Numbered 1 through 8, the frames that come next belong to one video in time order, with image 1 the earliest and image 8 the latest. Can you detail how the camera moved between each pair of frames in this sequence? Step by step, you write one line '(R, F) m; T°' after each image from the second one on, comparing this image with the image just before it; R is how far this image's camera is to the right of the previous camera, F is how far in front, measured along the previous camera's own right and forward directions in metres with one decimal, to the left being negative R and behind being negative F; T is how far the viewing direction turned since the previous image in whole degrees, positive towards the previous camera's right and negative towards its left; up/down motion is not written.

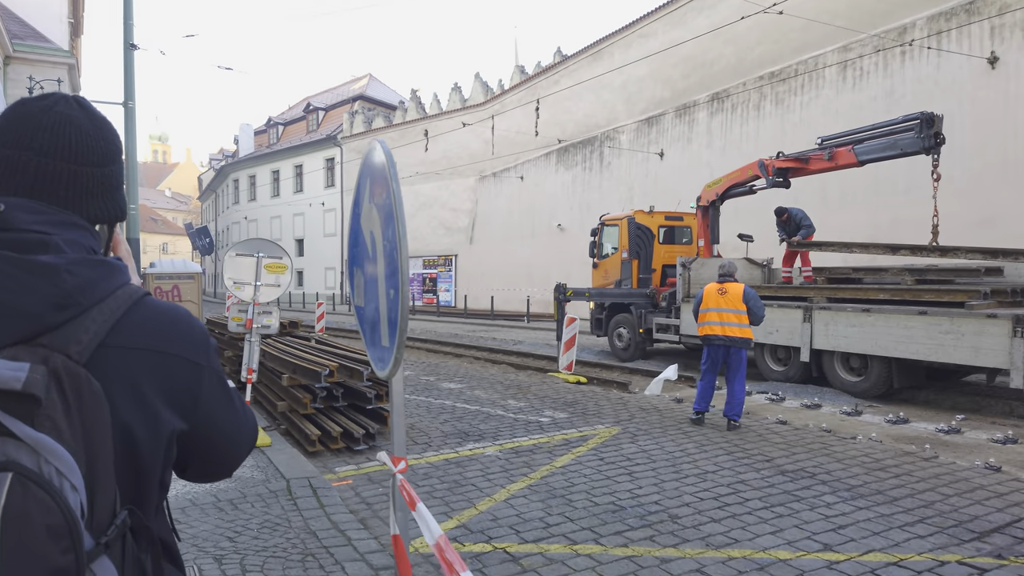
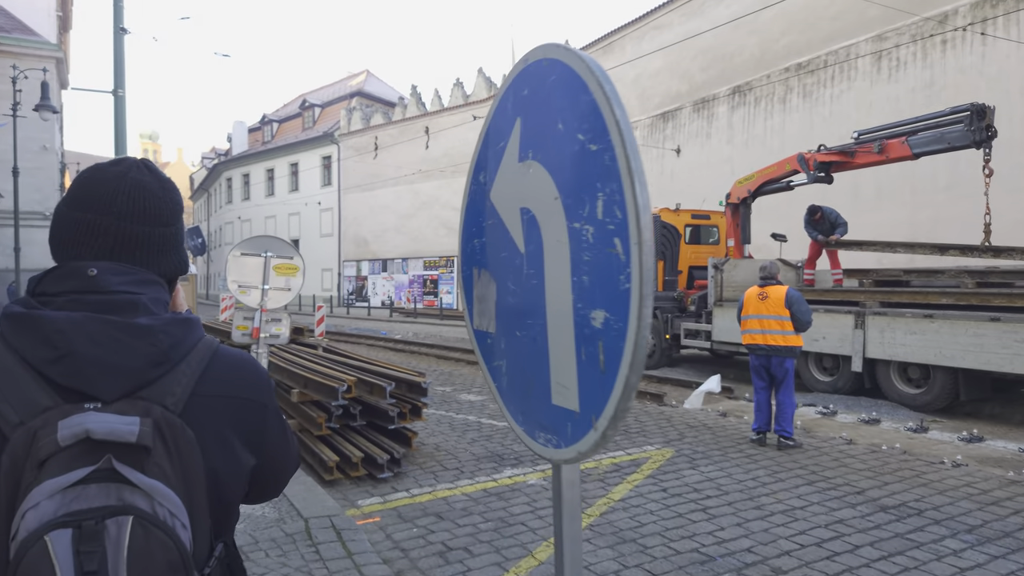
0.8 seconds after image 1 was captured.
(-0.4, +0.8) m; 0°
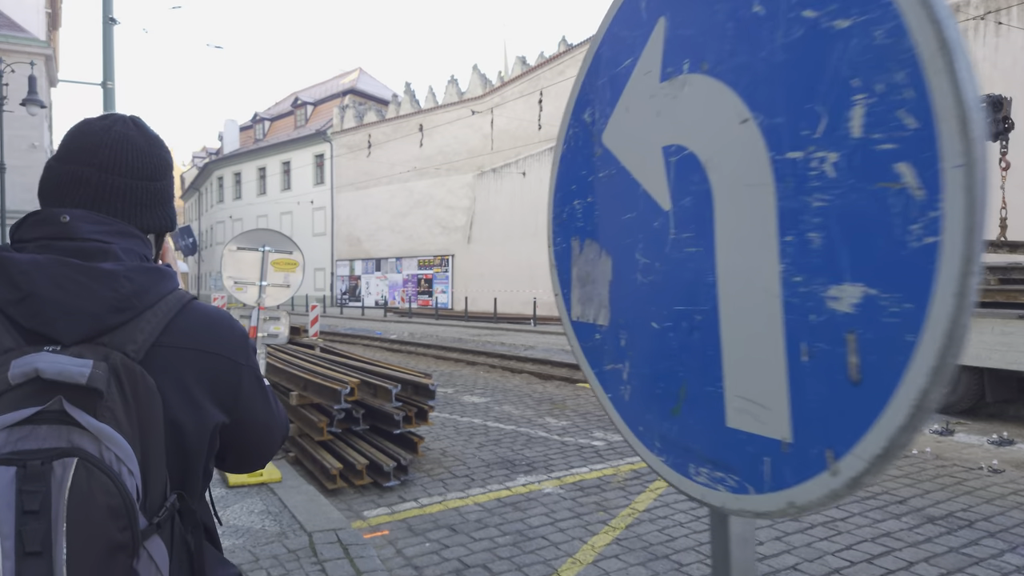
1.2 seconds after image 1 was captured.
(-0.2, +0.3) m; +1°
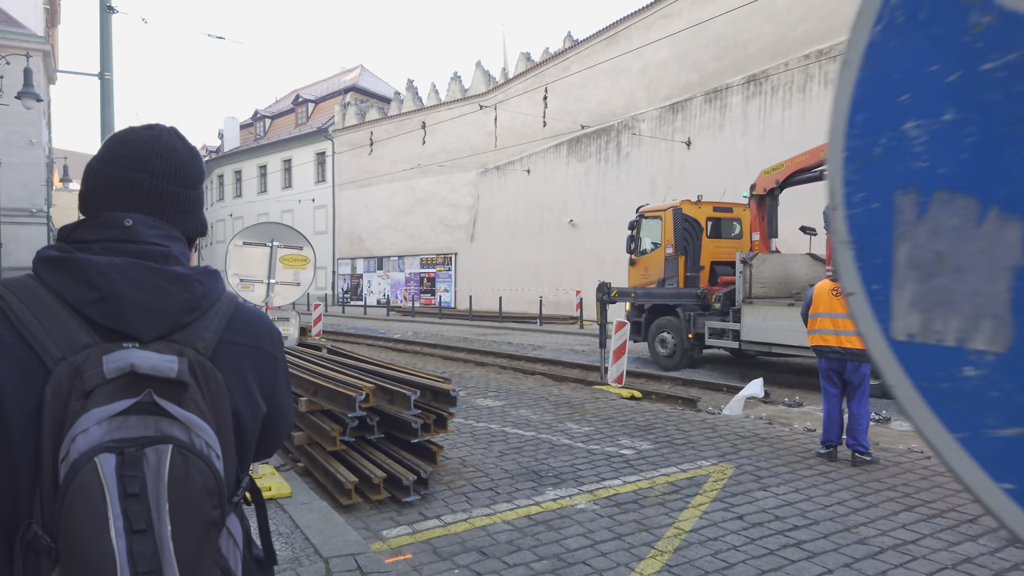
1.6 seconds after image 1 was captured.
(-0.2, +0.4) m; 0°
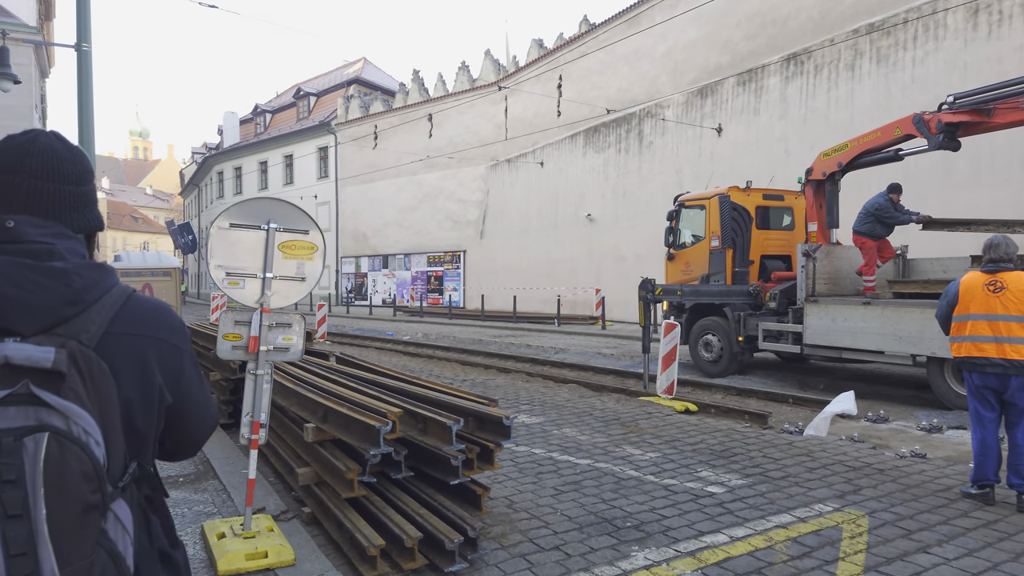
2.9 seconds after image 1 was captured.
(-0.4, +1.3) m; 0°
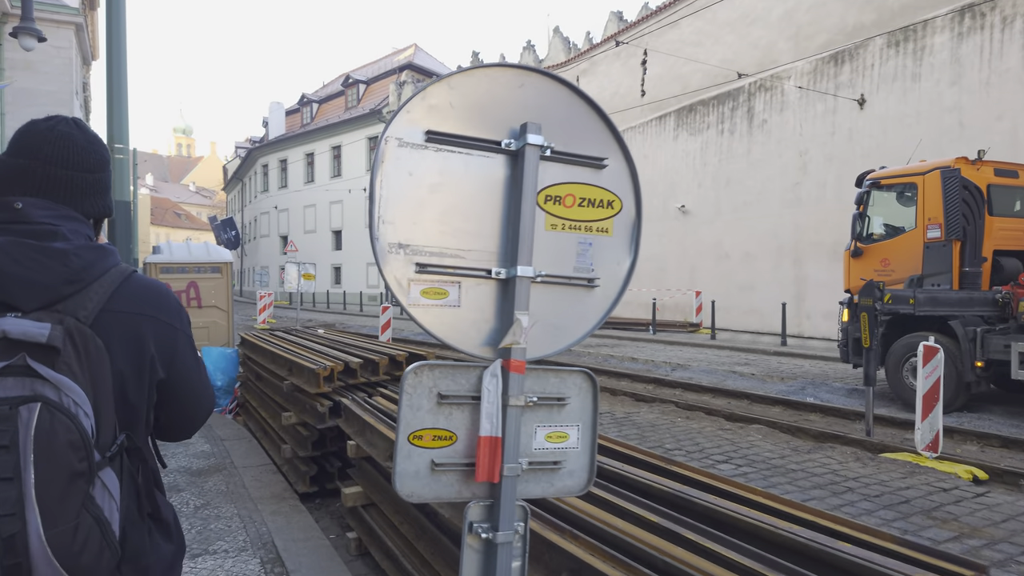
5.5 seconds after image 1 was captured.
(-1.3, +2.5) m; -3°
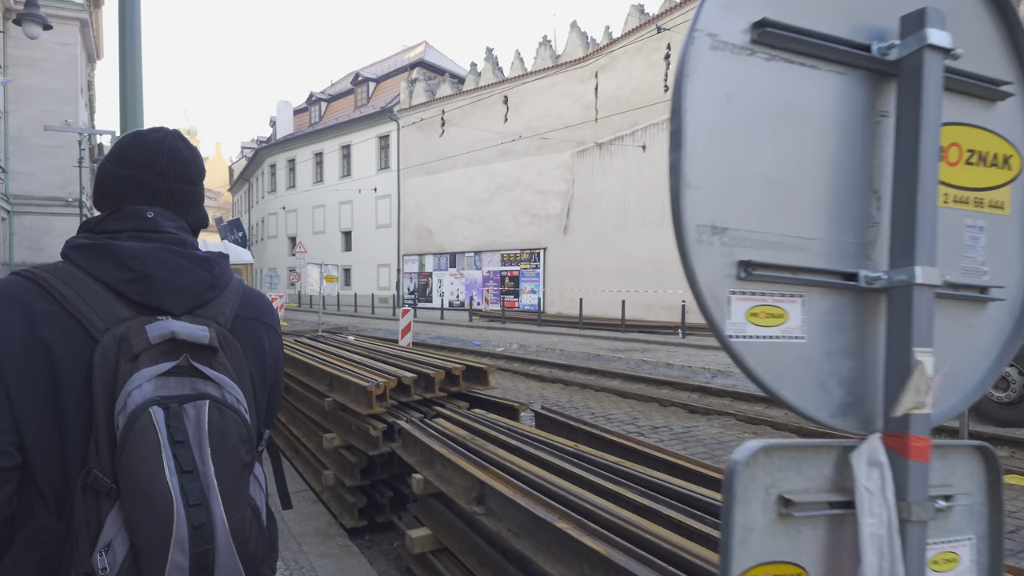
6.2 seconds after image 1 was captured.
(-0.5, +0.7) m; 0°
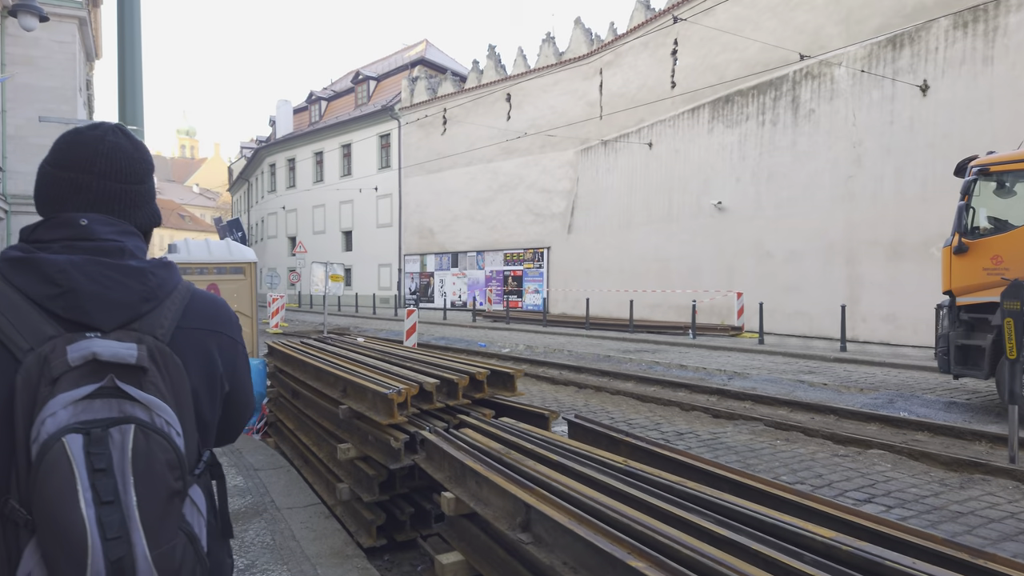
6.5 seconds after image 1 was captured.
(-0.2, +0.4) m; 0°
